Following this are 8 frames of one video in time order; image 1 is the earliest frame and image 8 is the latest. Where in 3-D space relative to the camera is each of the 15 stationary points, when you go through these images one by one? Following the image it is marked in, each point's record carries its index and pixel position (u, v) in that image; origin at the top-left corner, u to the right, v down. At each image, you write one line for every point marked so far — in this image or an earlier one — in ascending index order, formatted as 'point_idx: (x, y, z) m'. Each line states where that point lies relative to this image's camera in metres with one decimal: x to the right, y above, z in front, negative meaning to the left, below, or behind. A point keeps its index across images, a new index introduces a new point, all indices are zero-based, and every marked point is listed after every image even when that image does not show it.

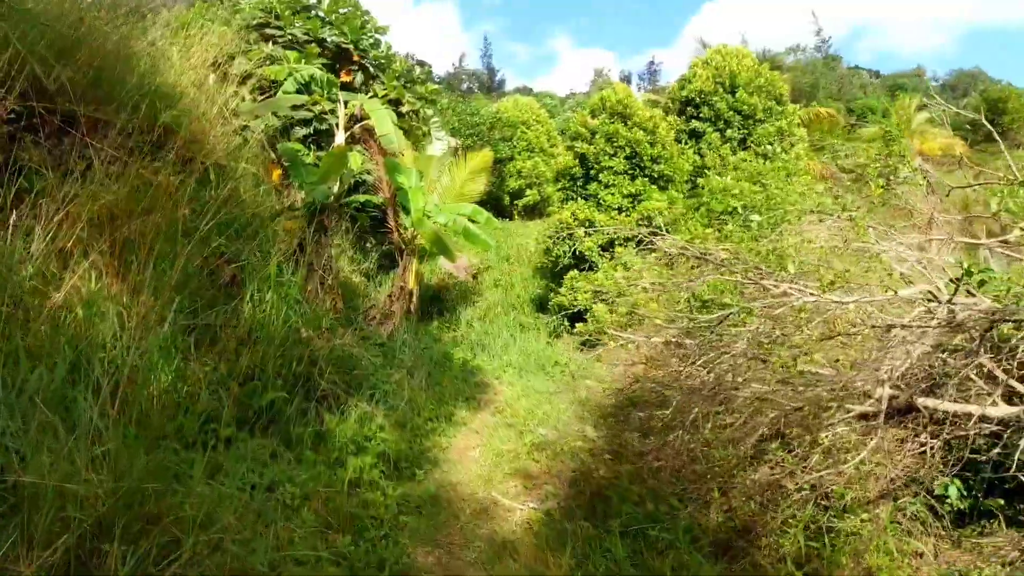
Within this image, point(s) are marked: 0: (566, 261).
0: (+0.7, +0.3, +9.9) m
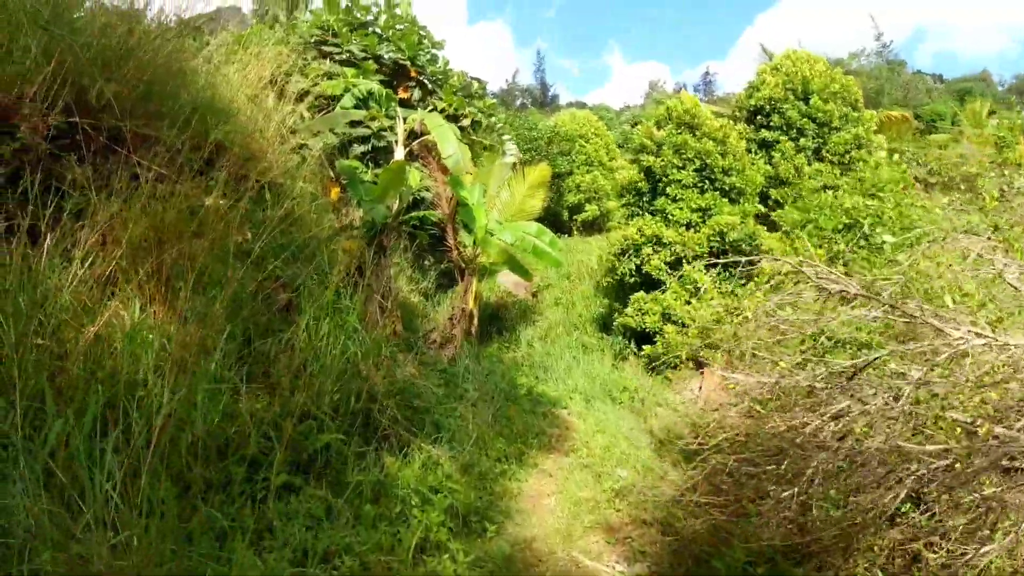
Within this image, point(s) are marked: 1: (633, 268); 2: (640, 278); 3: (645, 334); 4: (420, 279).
0: (+1.5, +0.1, +9.4) m
1: (+1.5, +0.2, +9.3) m
2: (+1.6, +0.1, +9.3) m
3: (+1.7, -0.6, +9.4) m
4: (-1.3, +0.1, +10.2) m
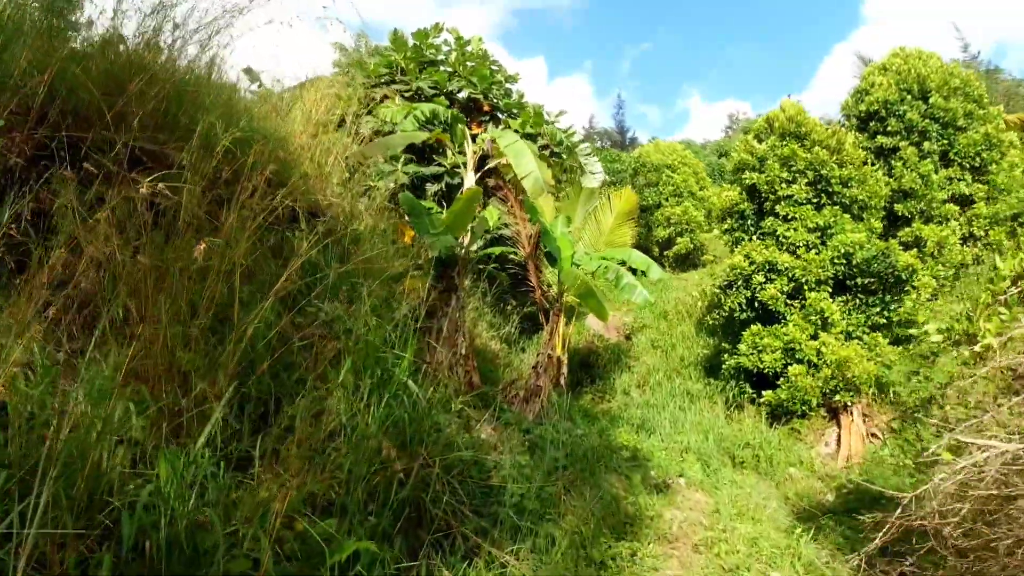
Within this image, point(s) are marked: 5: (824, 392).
0: (+2.6, -0.3, +8.1) m
1: (+2.5, -0.1, +8.0) m
2: (+2.7, -0.3, +8.0) m
3: (+2.8, -1.0, +8.0) m
4: (-0.2, -0.5, +9.2) m
5: (+3.1, -1.0, +7.2) m
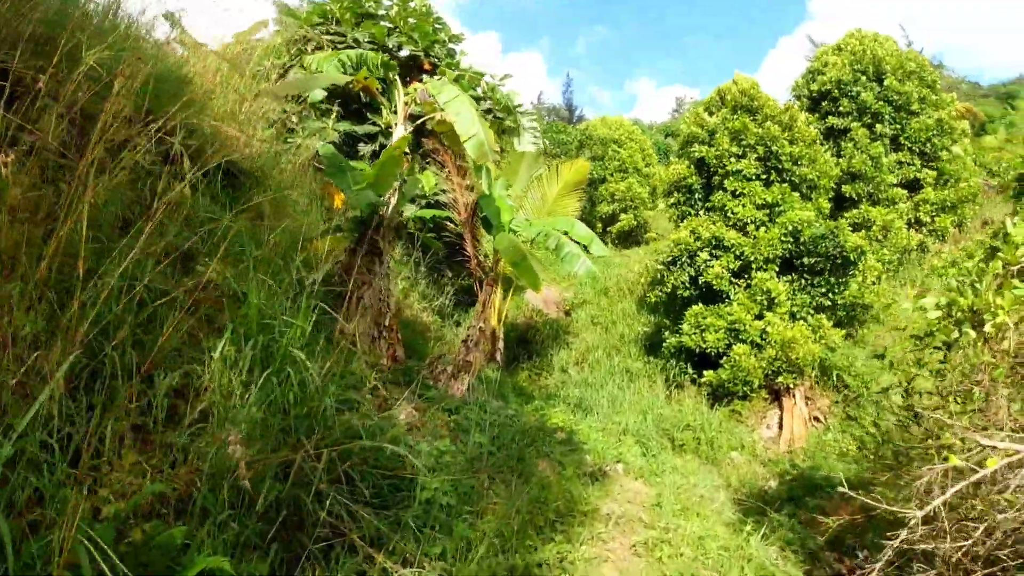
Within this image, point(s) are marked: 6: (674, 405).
0: (+1.9, -0.1, +7.7) m
1: (+1.9, +0.1, +7.7) m
2: (+2.0, 0.0, +7.7) m
3: (+2.1, -0.7, +7.7) m
4: (-0.9, -0.1, +8.7) m
5: (+2.5, -0.8, +7.0) m
6: (+1.6, -1.2, +7.2) m
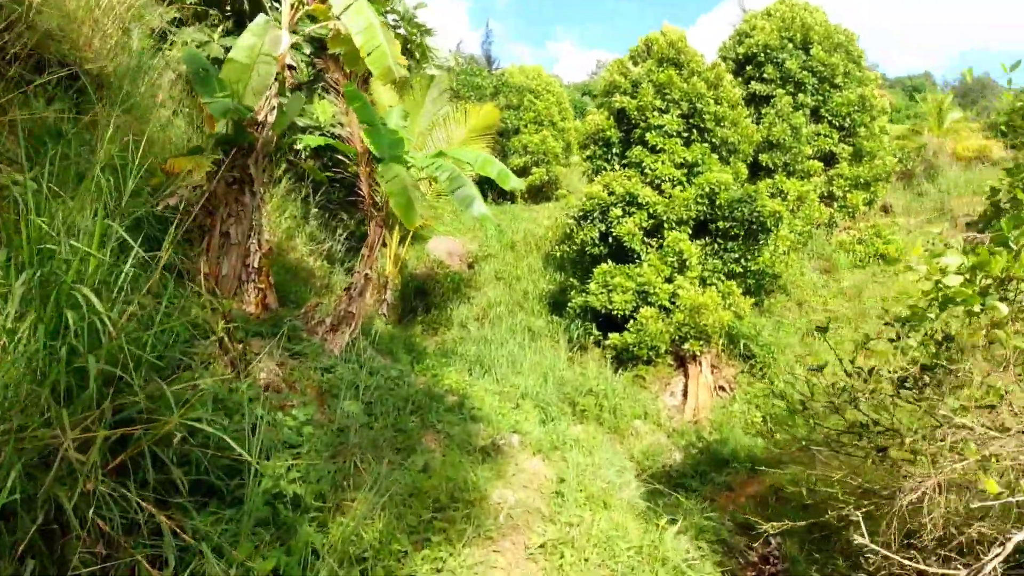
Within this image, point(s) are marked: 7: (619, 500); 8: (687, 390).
0: (+0.9, +0.4, +7.3) m
1: (+0.9, +0.5, +7.2) m
2: (+0.9, +0.4, +7.3) m
3: (+1.0, -0.3, +7.3) m
4: (-2.1, +0.5, +7.8) m
5: (+1.5, -0.5, +6.7) m
6: (+0.6, -0.7, +6.8) m
7: (+0.6, -1.2, +4.0) m
8: (+1.6, -0.9, +6.4) m
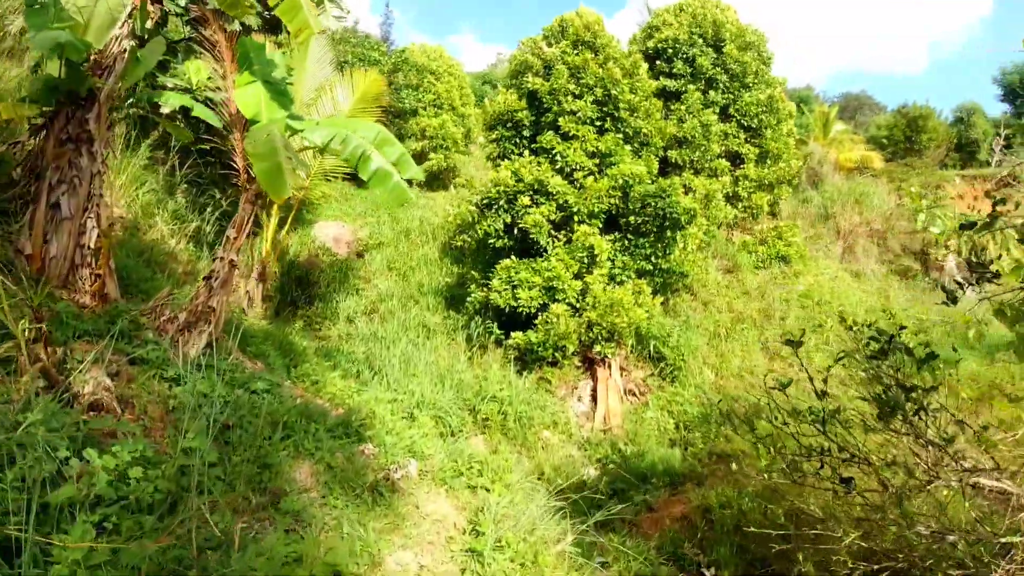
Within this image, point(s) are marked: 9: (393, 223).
0: (-0.1, +0.4, +6.7) m
1: (-0.1, +0.6, +6.6) m
2: (0.0, +0.5, +6.7) m
3: (0.0, -0.3, +6.8) m
4: (-3.1, +0.7, +6.8) m
5: (+0.6, -0.4, +6.2) m
6: (-0.3, -0.7, +6.2) m
7: (+0.1, -1.2, +3.5) m
8: (+0.7, -0.9, +5.9) m
9: (-1.6, +0.9, +9.7) m
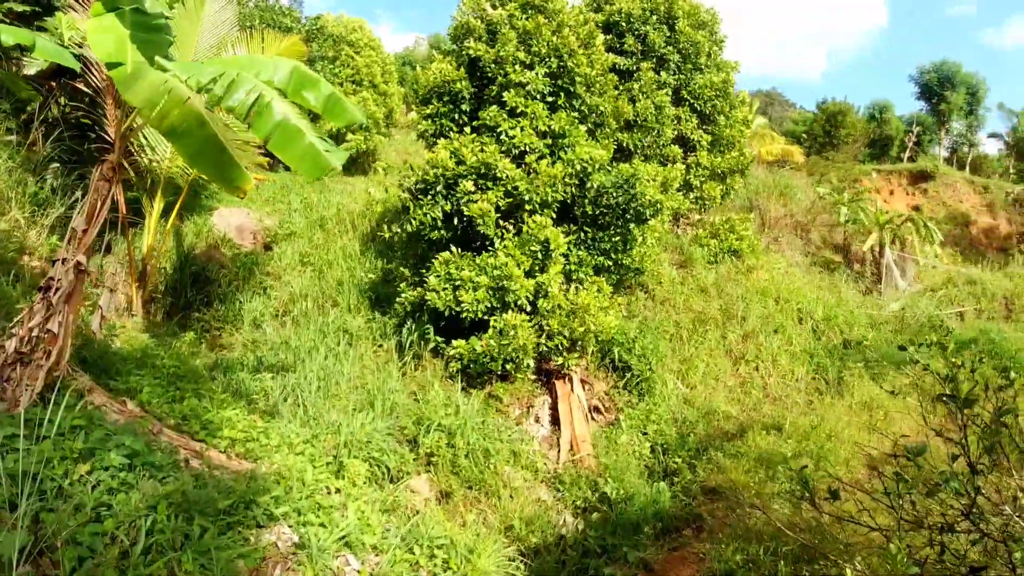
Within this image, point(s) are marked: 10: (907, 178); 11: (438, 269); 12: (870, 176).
0: (-0.6, +0.4, +5.7) m
1: (-0.5, +0.6, +5.6) m
2: (-0.5, +0.5, +5.7) m
3: (-0.4, -0.3, +5.8) m
4: (-3.5, +0.7, +5.5) m
5: (+0.2, -0.4, +5.3) m
6: (-0.7, -0.7, +5.2) m
7: (0.0, -1.2, +2.5) m
8: (+0.3, -0.9, +5.1) m
9: (-2.4, +0.9, +8.5) m
10: (+9.1, +2.5, +16.6) m
11: (-0.5, +0.1, +5.5) m
12: (+8.6, +2.7, +17.2) m
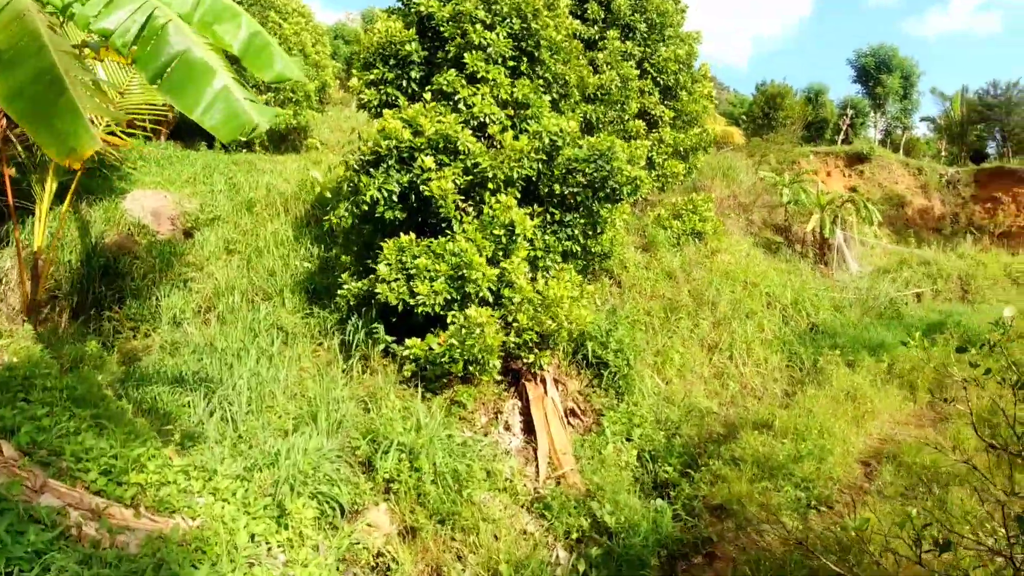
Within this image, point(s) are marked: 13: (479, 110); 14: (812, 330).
0: (-0.9, +0.5, +5.0) m
1: (-0.8, +0.6, +4.9) m
2: (-0.8, +0.5, +5.0) m
3: (-0.7, -0.2, +5.1) m
4: (-3.8, +0.7, +4.5) m
5: (0.0, -0.4, +4.7) m
6: (-0.9, -0.7, +4.5) m
7: (+0.1, -1.2, +1.9) m
8: (+0.1, -0.8, +4.5) m
9: (-3.0, +1.0, +7.6) m
10: (+7.7, +3.0, +16.7) m
11: (-0.8, +0.2, +4.8) m
12: (+7.2, +3.1, +17.2) m
13: (-0.2, +1.3, +5.0) m
14: (+2.9, -0.4, +7.0) m
